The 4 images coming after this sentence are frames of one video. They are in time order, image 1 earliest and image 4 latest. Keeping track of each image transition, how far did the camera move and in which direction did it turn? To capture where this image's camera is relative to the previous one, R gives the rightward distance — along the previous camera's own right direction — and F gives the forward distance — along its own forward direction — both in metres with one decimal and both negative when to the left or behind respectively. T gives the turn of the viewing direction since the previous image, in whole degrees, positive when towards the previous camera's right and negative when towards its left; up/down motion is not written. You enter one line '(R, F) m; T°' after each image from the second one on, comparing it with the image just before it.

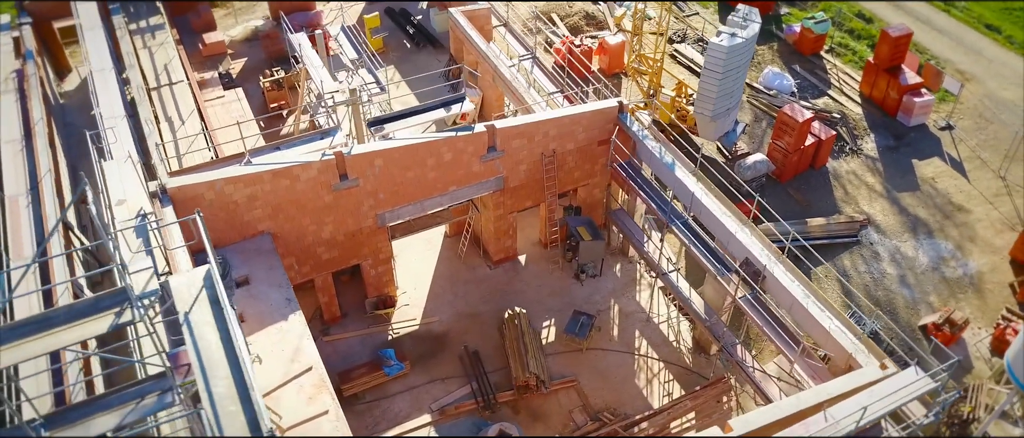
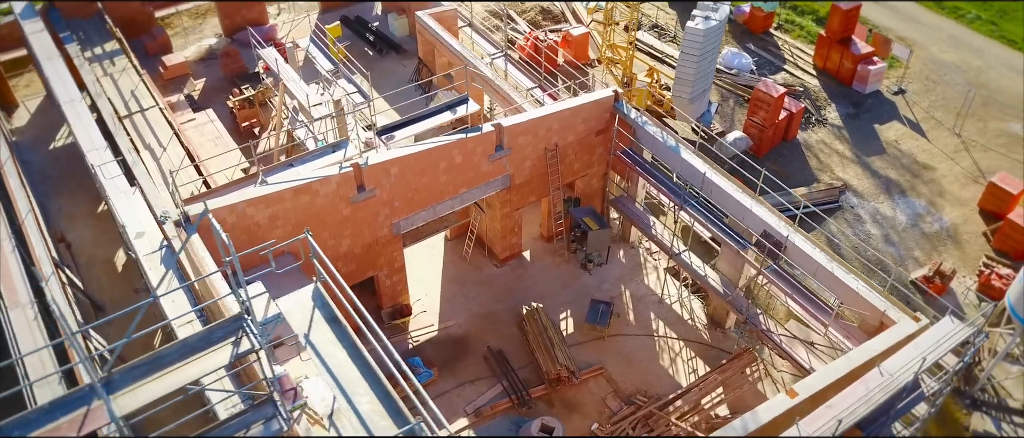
(-1.8, 0.0) m; +6°
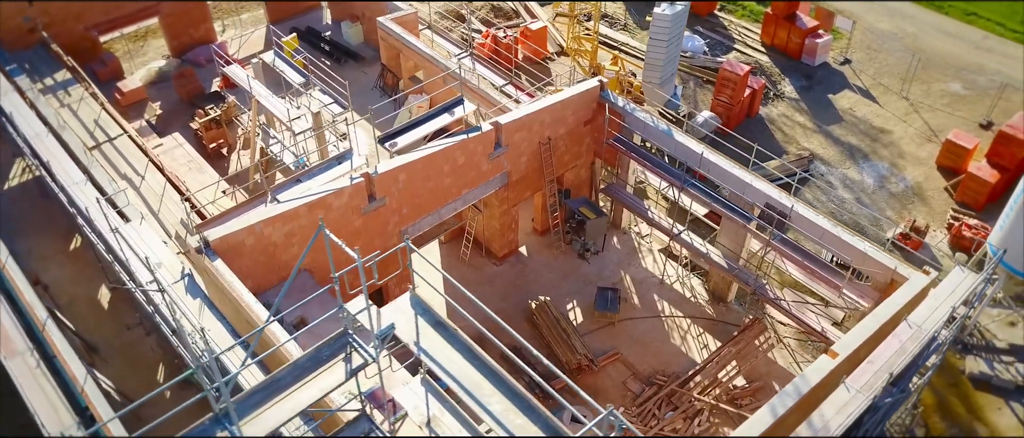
(-1.7, 0.0) m; +6°
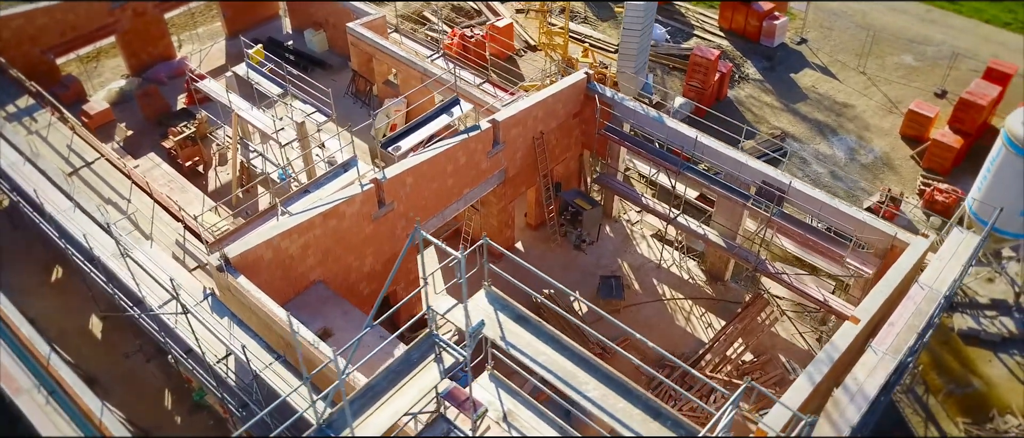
(-1.3, 0.0) m; +4°
